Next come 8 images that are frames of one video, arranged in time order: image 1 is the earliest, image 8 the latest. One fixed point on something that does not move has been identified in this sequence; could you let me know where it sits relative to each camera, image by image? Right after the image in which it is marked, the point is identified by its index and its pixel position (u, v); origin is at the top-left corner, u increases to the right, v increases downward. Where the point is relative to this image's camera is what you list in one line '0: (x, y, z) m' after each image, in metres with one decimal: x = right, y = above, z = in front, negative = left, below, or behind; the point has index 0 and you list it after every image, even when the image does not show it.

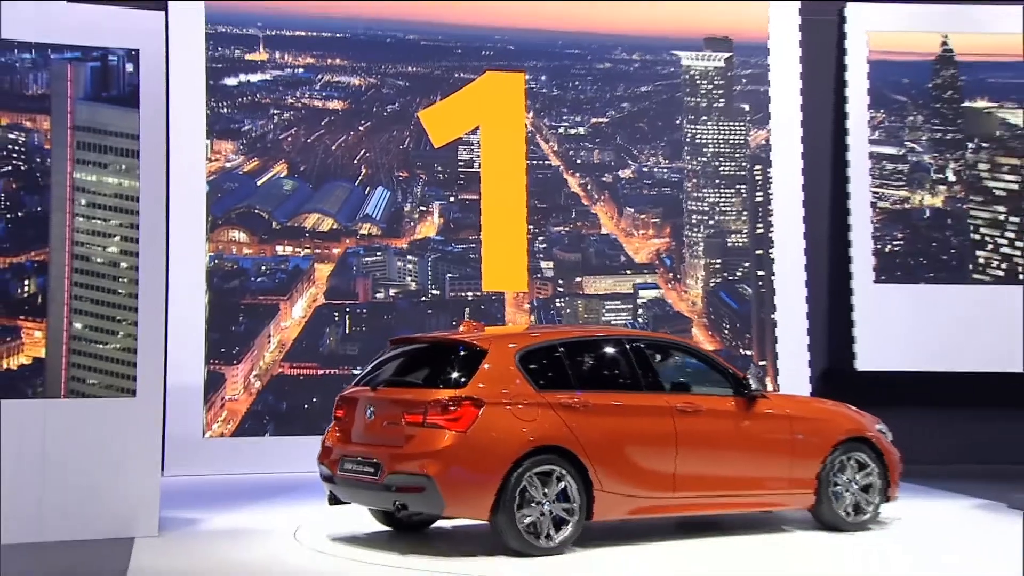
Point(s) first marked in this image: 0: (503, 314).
0: (-0.1, -0.1, +10.1) m
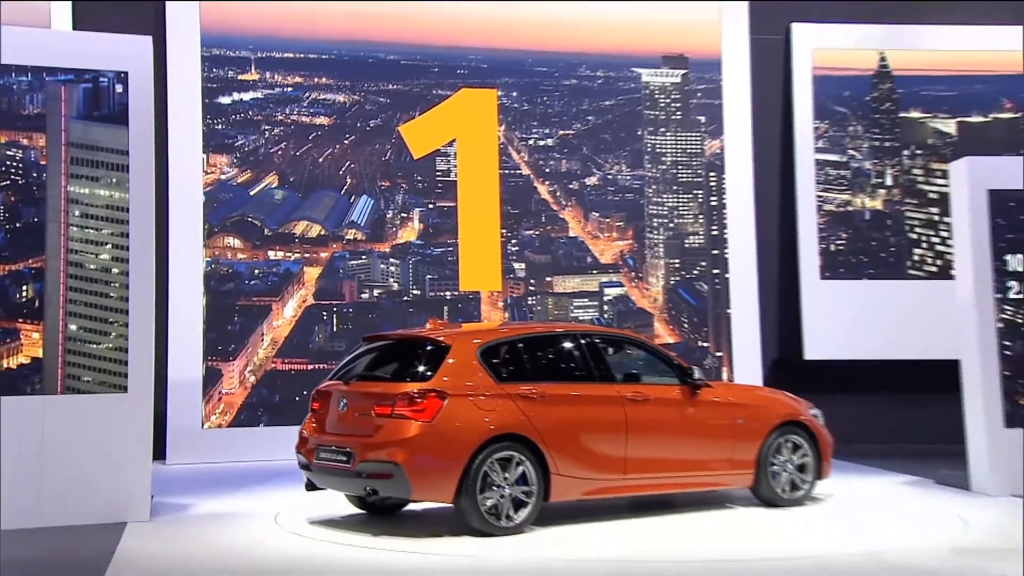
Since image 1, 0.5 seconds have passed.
0: (-0.3, -0.2, +10.8) m
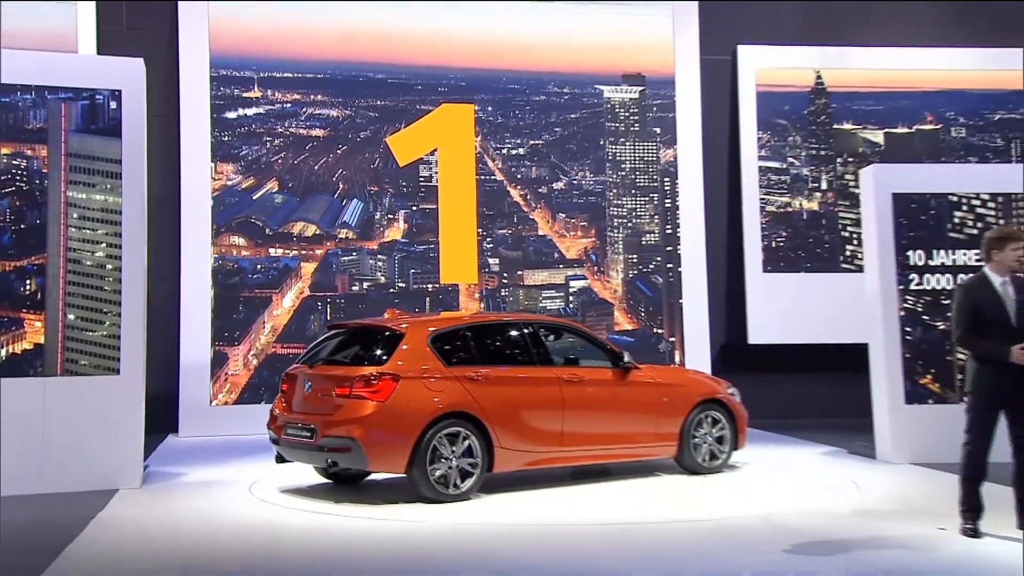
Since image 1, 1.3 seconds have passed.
0: (-0.6, -0.1, +11.8) m
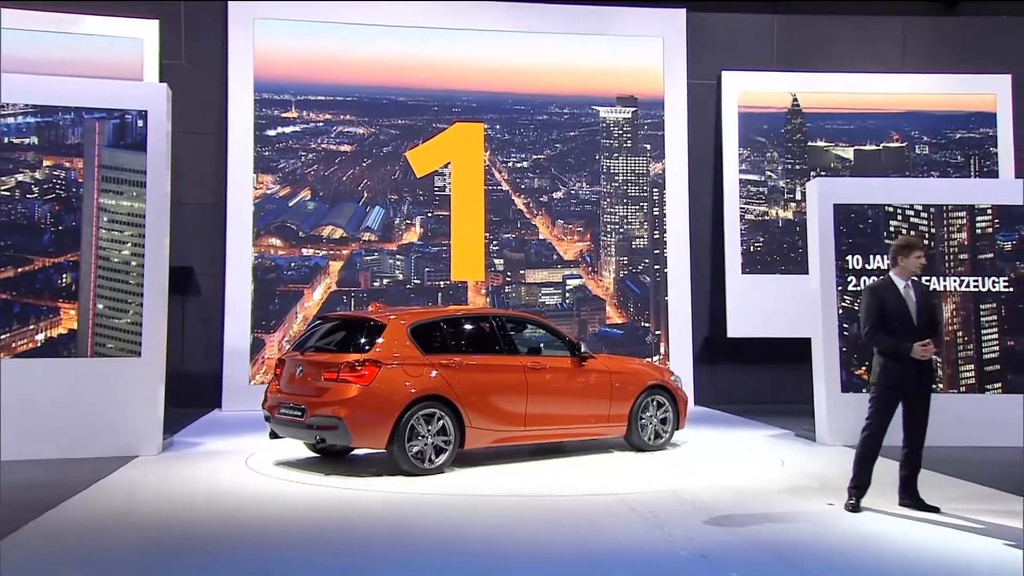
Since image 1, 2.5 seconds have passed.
0: (-0.6, -0.1, +12.8) m
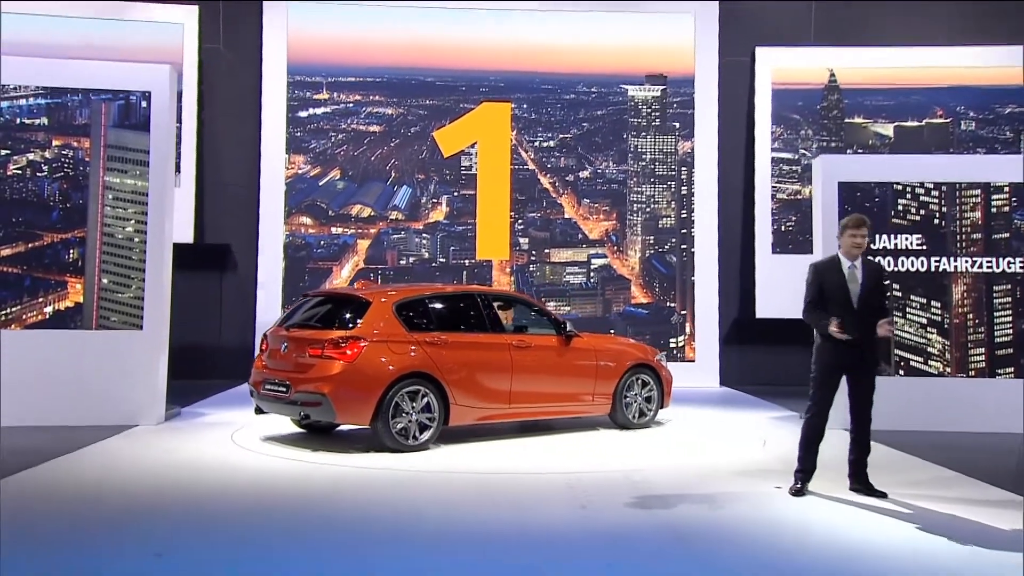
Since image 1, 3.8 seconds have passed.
0: (-0.3, +0.2, +12.8) m
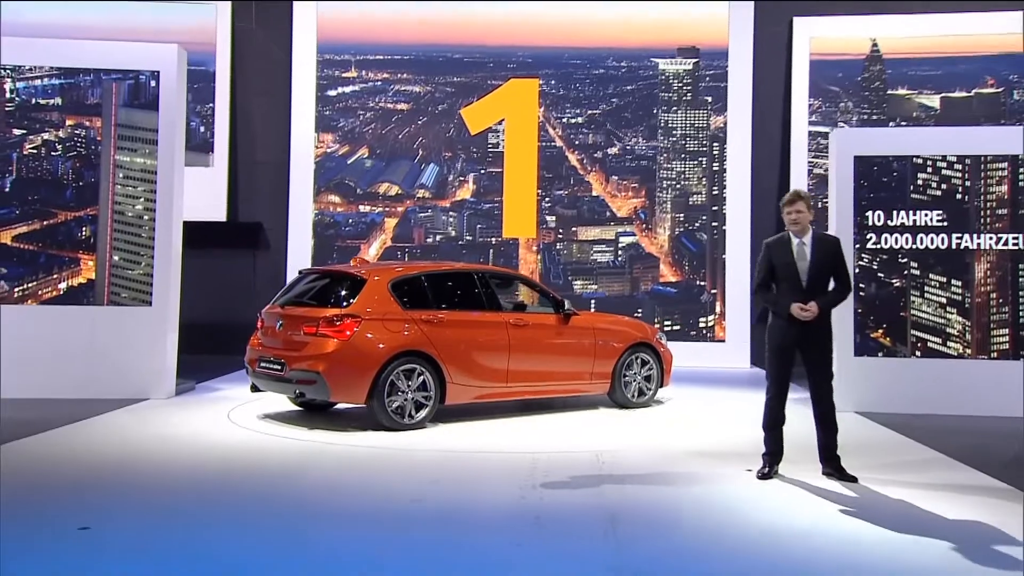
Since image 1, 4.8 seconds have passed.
0: (0.0, +0.5, +12.7) m
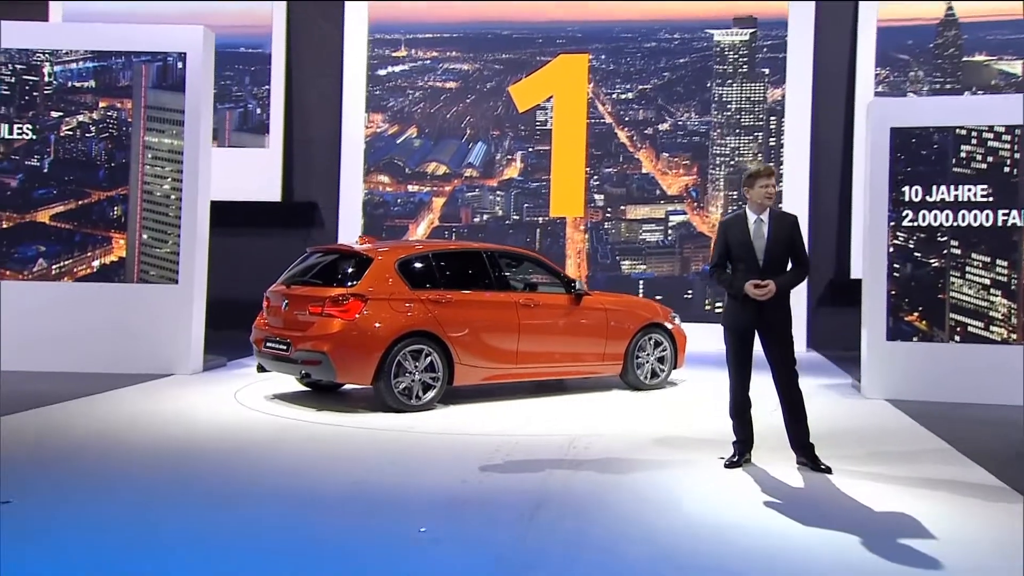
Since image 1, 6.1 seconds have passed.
0: (+0.7, +0.7, +12.5) m
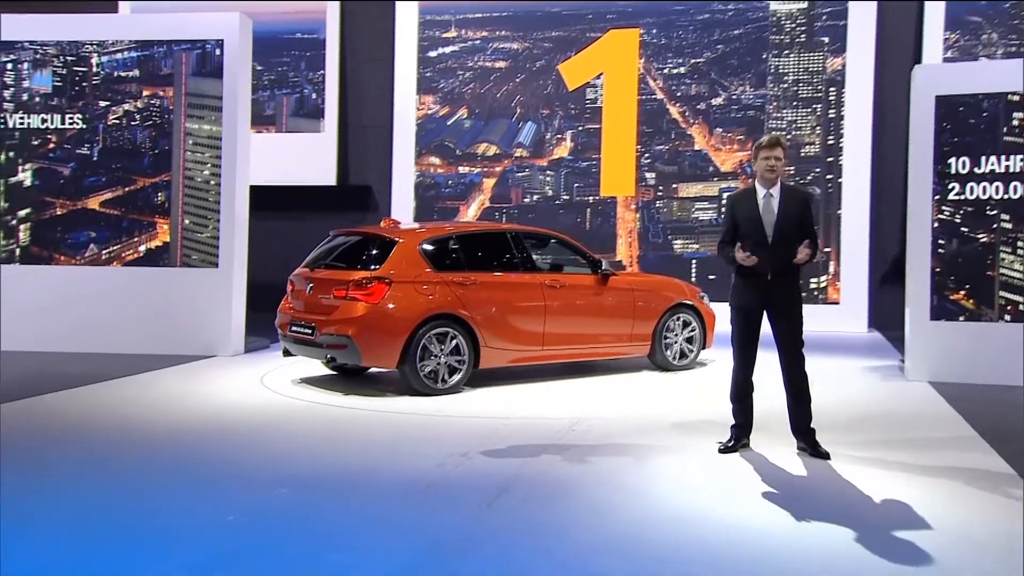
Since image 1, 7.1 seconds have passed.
0: (+1.3, +1.0, +12.3) m
